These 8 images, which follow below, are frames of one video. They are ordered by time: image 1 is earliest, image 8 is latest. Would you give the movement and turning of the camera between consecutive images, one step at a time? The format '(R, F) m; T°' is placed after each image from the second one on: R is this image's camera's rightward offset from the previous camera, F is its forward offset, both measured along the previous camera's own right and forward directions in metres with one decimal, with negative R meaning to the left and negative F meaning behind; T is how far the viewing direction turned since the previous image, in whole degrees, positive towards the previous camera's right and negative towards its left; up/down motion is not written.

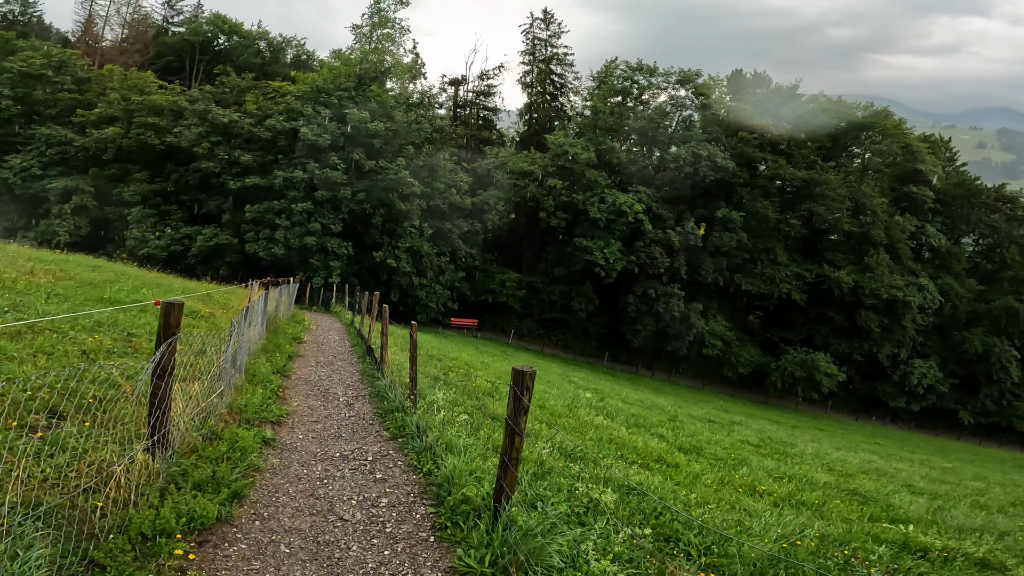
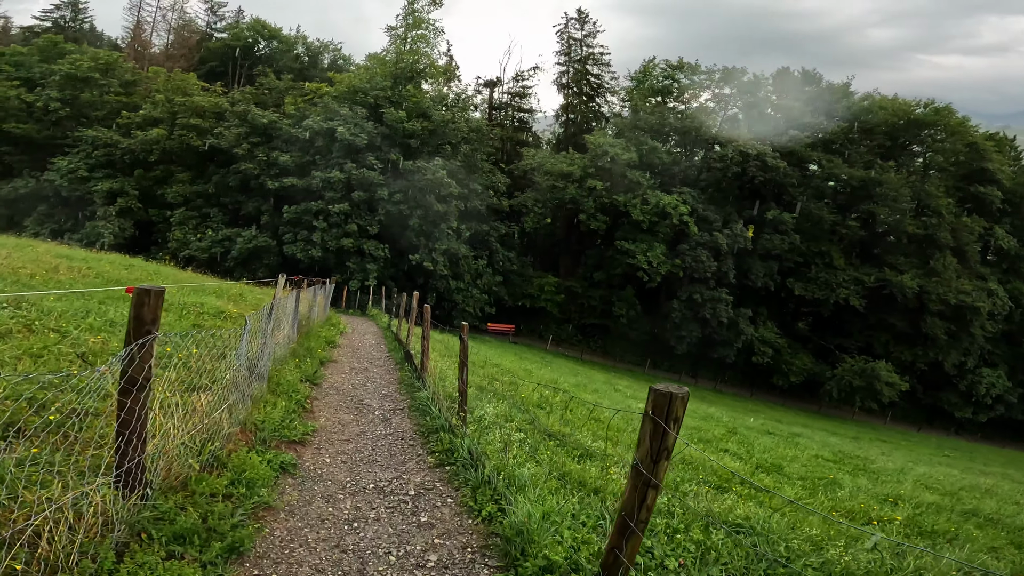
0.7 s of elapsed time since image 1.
(-0.3, +1.0) m; -3°
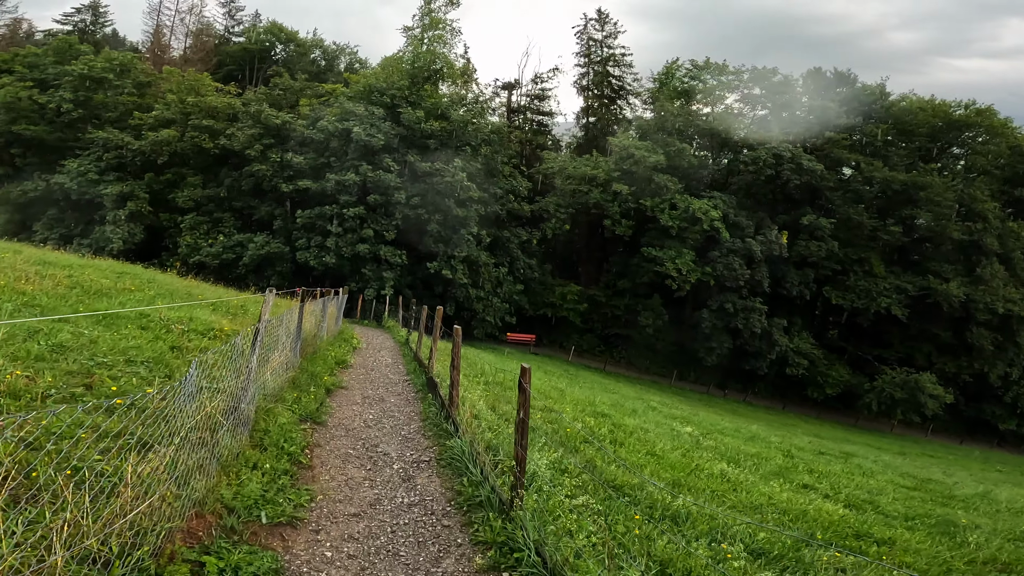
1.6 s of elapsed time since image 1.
(-0.4, +1.3) m; -2°
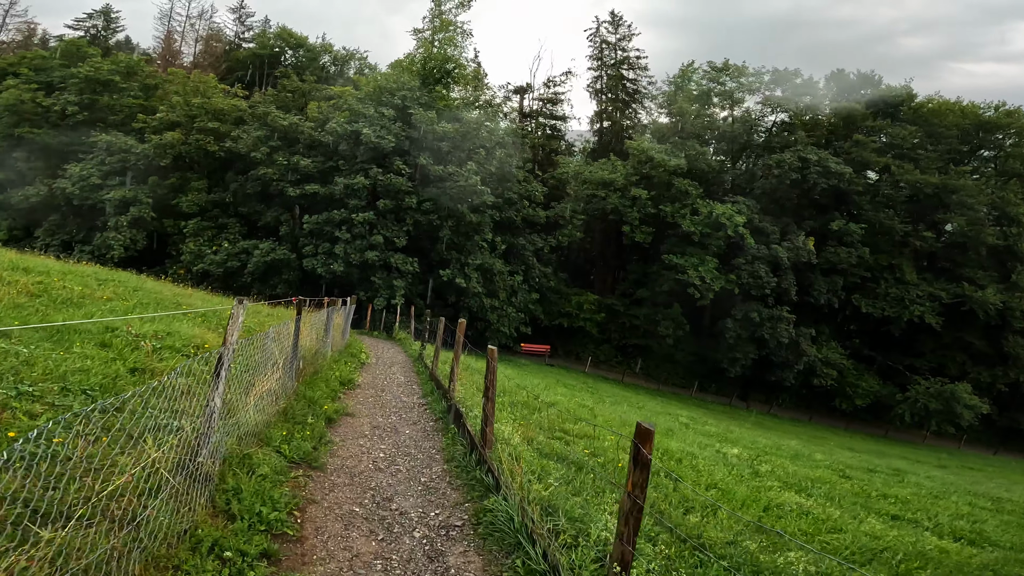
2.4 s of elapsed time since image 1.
(-0.3, +1.1) m; -1°
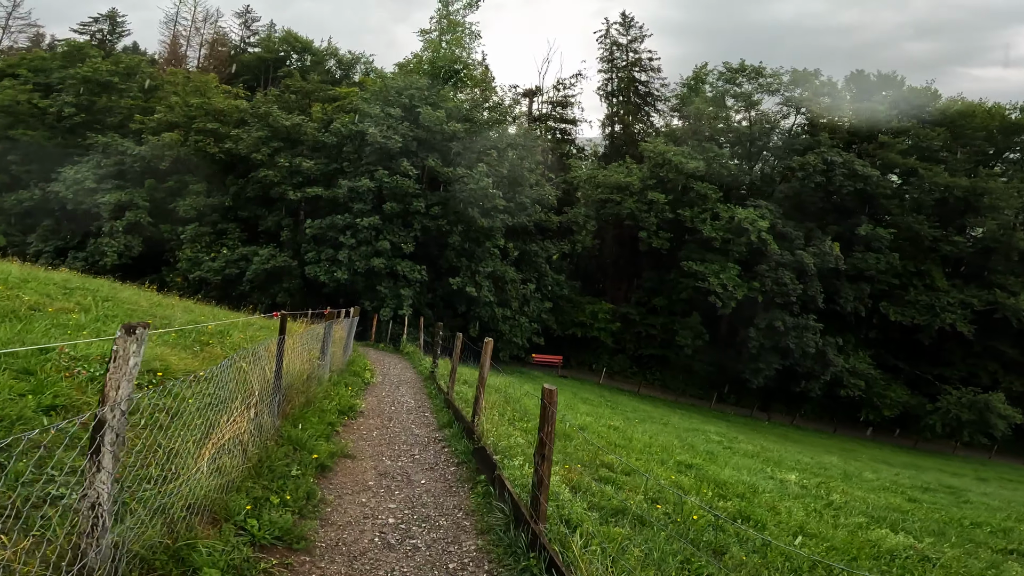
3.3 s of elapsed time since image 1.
(-0.3, +1.2) m; -1°
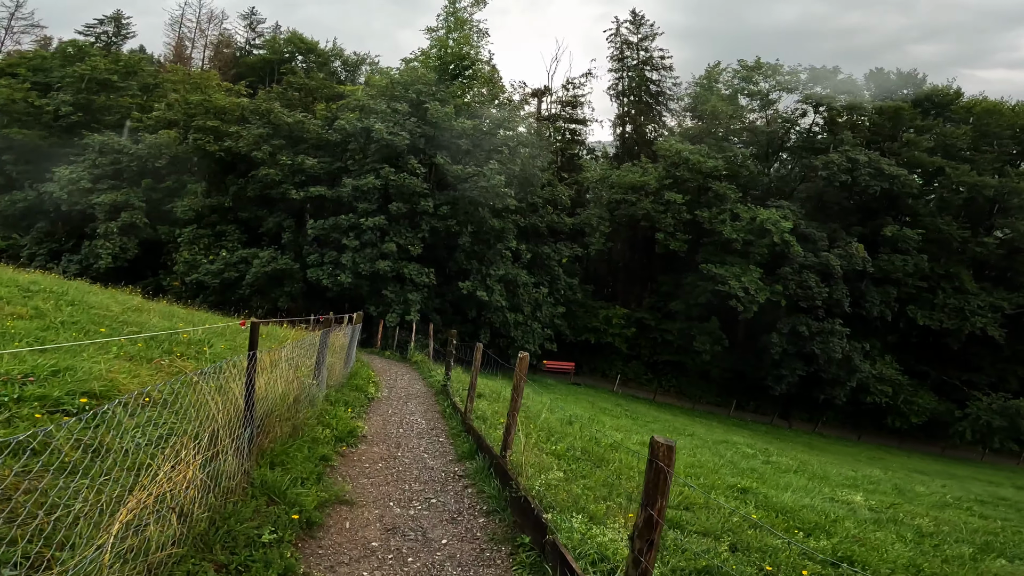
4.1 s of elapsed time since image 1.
(-0.3, +1.1) m; -1°
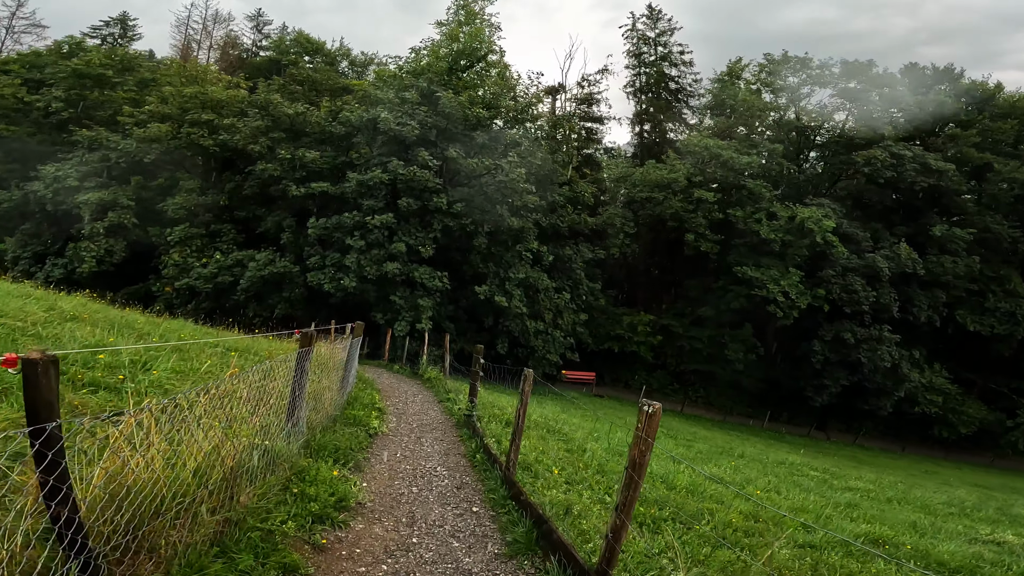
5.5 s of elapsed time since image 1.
(-0.4, +1.8) m; -1°
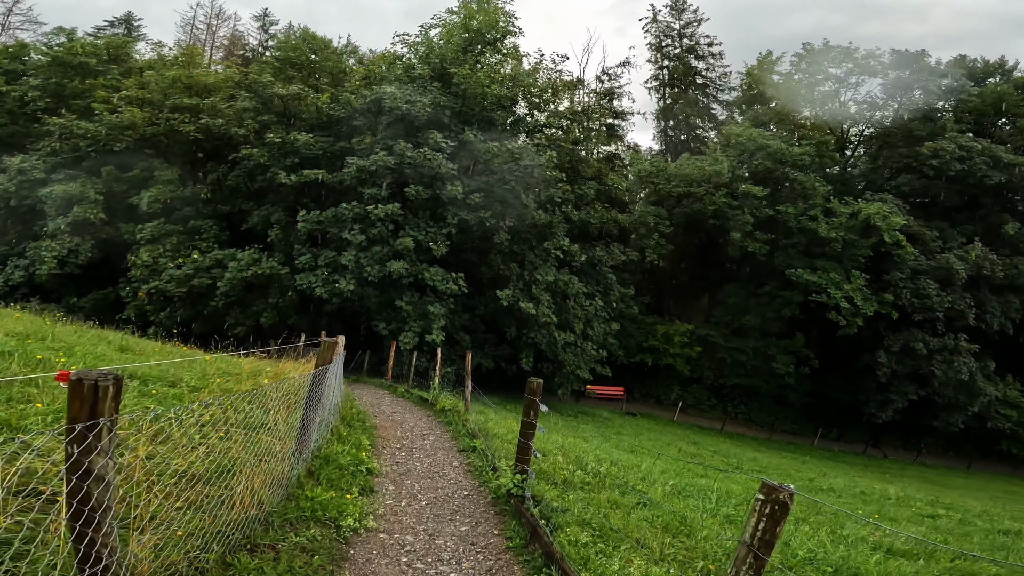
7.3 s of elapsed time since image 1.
(-0.5, +2.7) m; -1°
